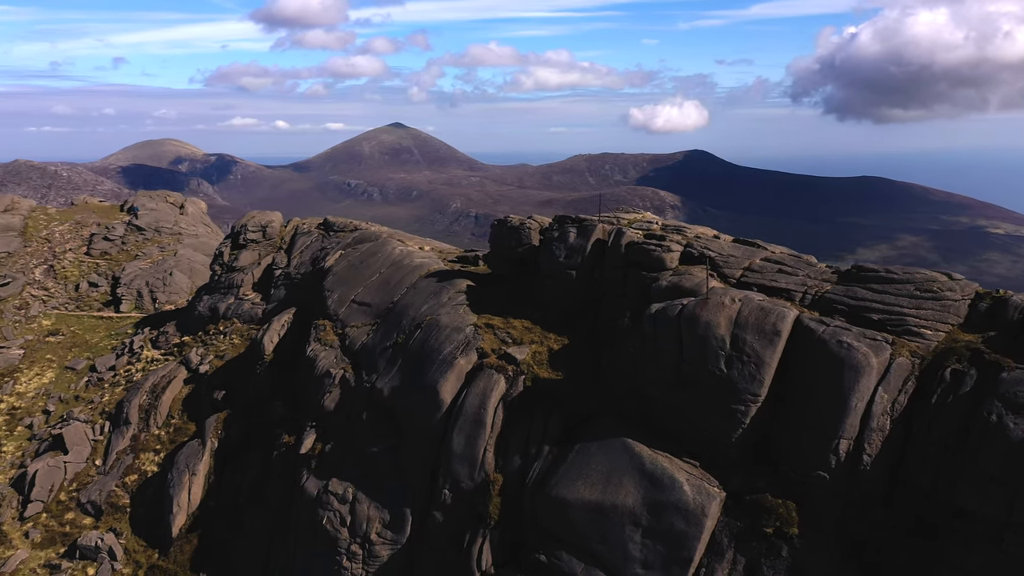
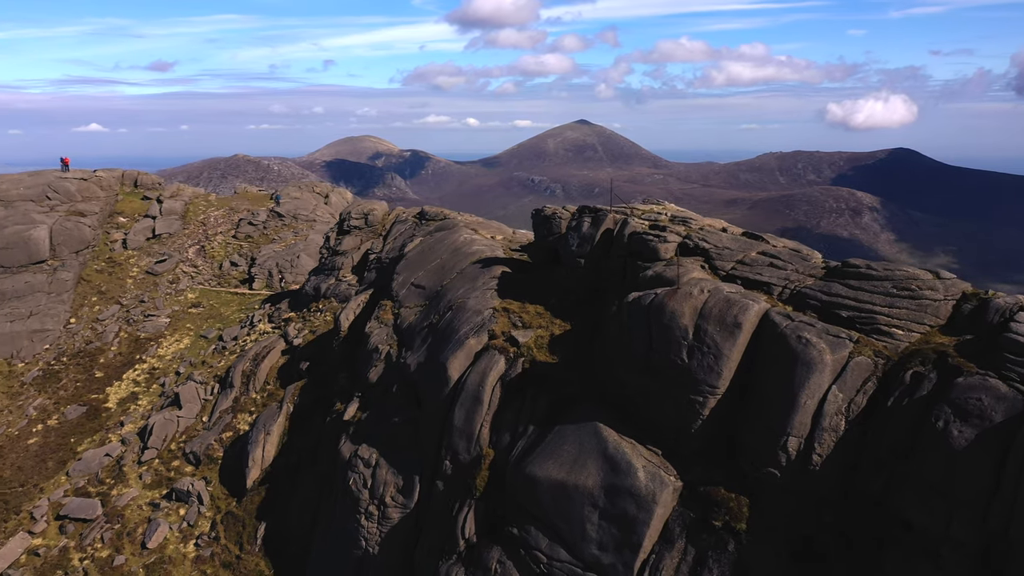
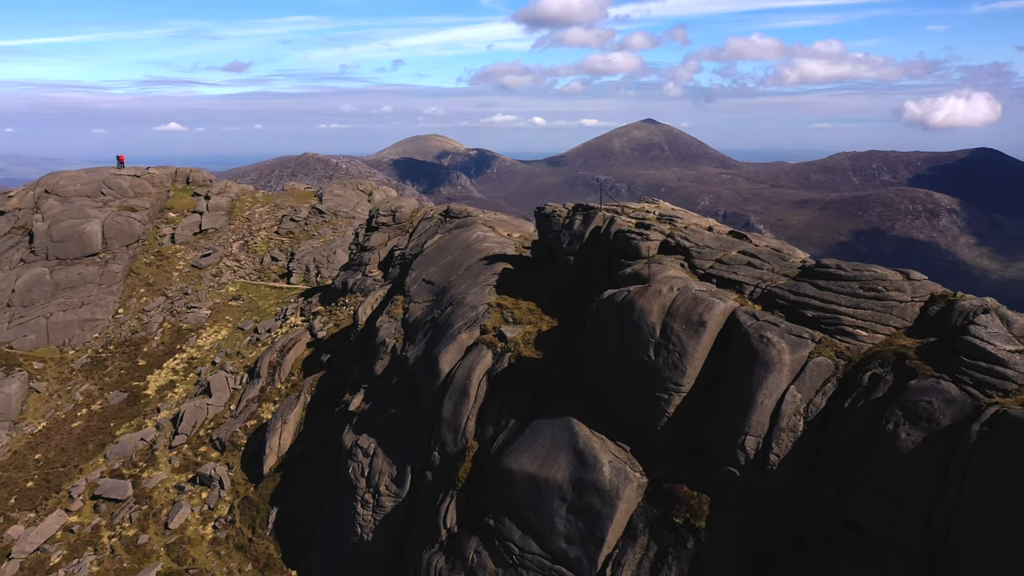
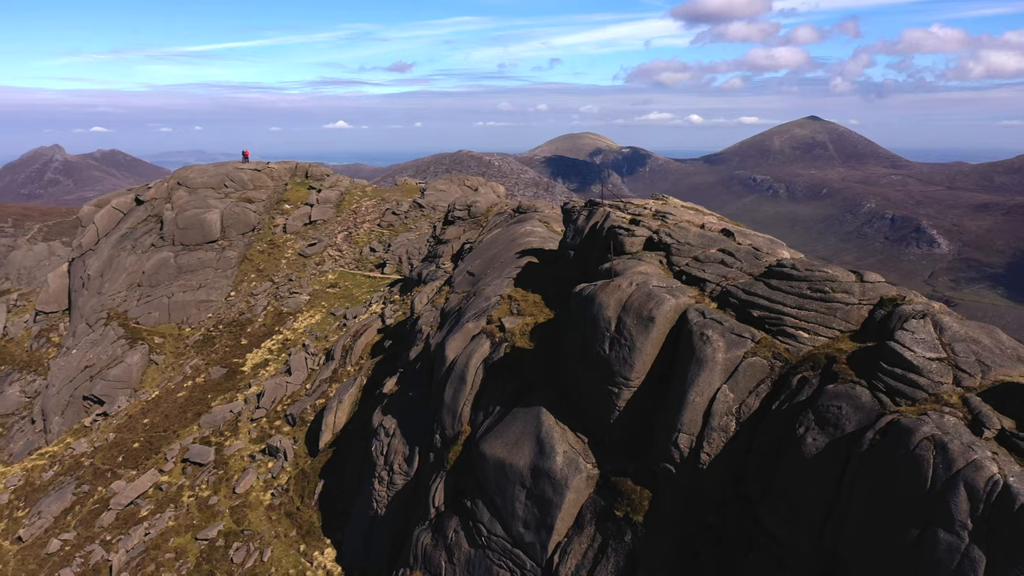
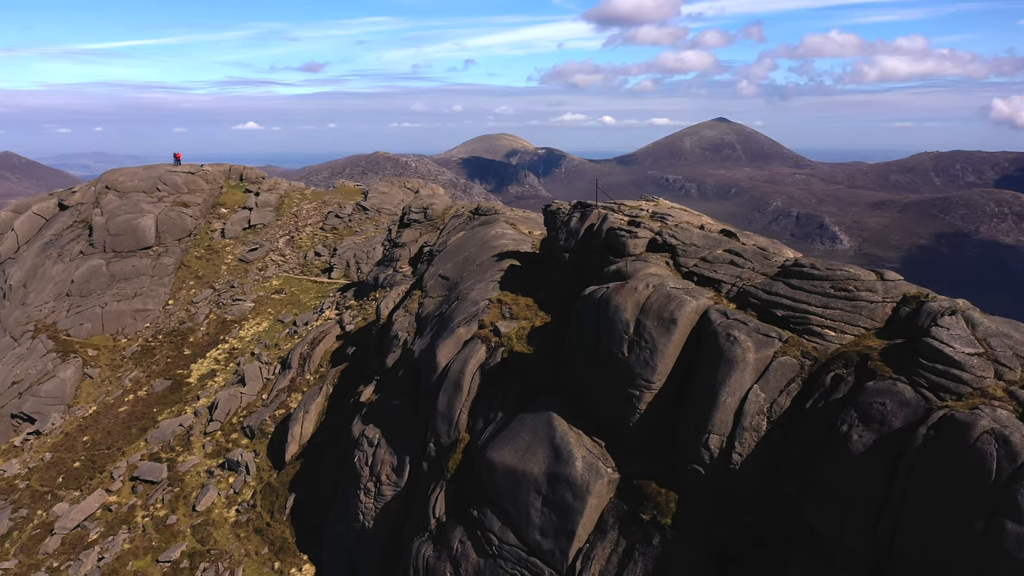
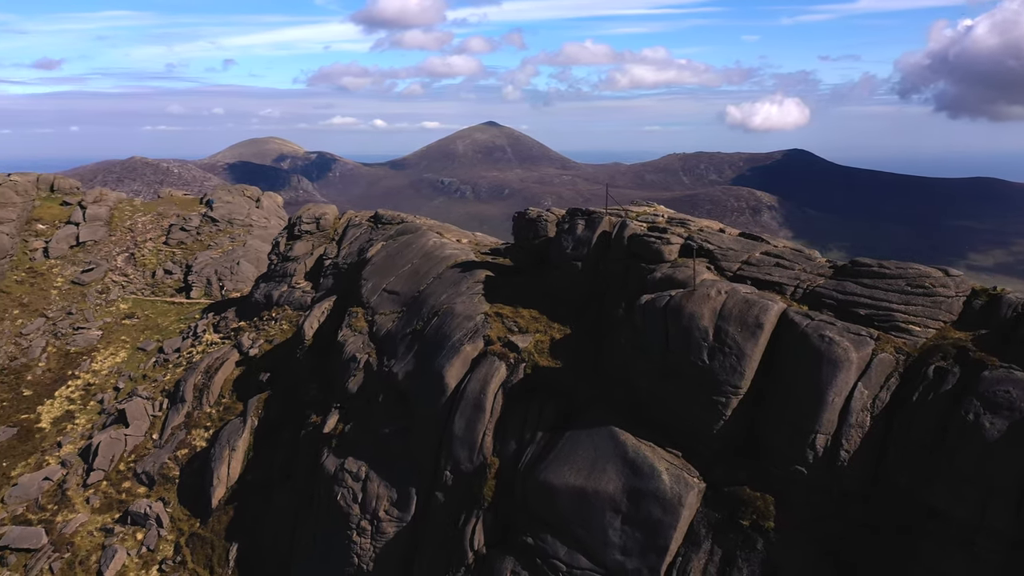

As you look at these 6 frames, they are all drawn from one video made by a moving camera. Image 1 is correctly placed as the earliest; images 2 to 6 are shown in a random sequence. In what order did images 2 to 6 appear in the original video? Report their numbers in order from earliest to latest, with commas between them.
6, 2, 3, 5, 4
